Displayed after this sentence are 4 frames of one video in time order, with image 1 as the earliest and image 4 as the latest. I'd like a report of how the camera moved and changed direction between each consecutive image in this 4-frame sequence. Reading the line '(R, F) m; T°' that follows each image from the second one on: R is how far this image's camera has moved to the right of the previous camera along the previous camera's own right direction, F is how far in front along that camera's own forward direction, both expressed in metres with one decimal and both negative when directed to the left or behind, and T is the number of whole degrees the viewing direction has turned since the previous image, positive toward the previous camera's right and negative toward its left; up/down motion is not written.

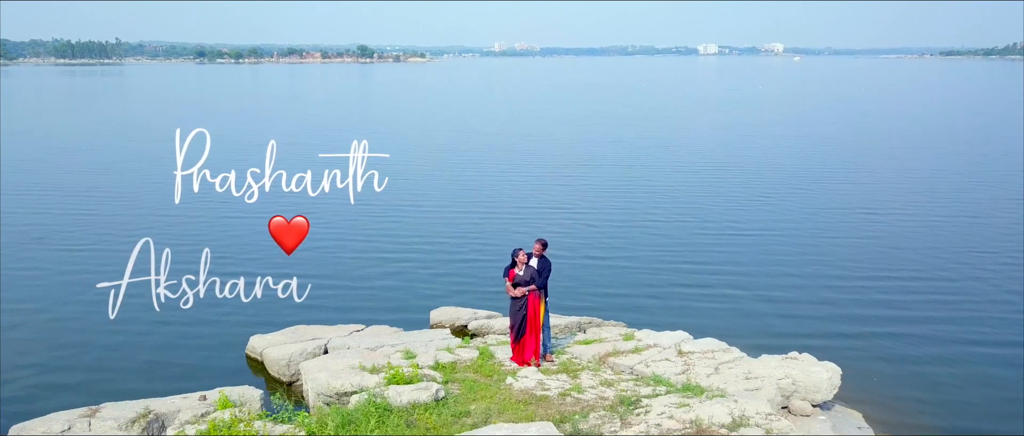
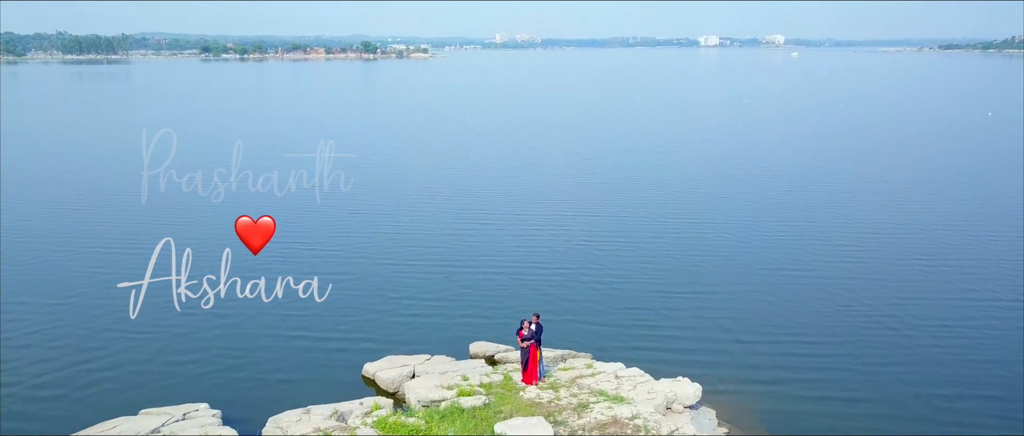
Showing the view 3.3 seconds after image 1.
(-0.1, -5.3) m; 0°
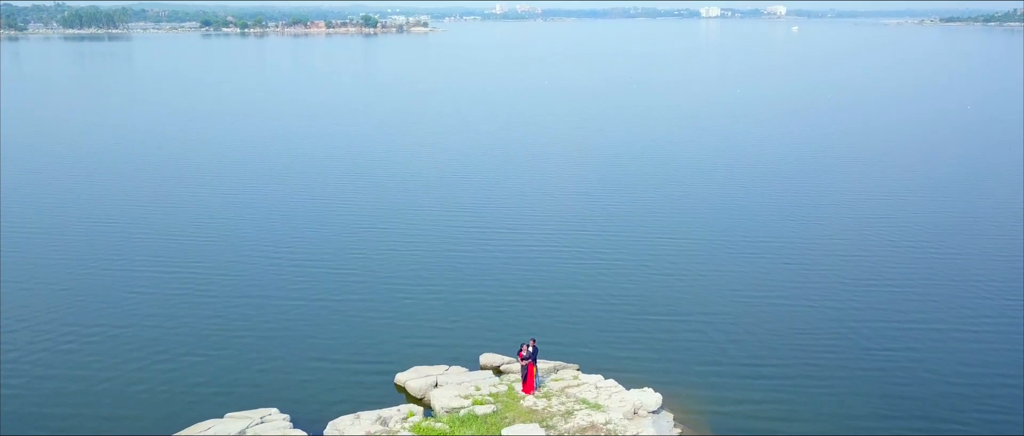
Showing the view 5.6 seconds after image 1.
(0.0, -3.2) m; 0°
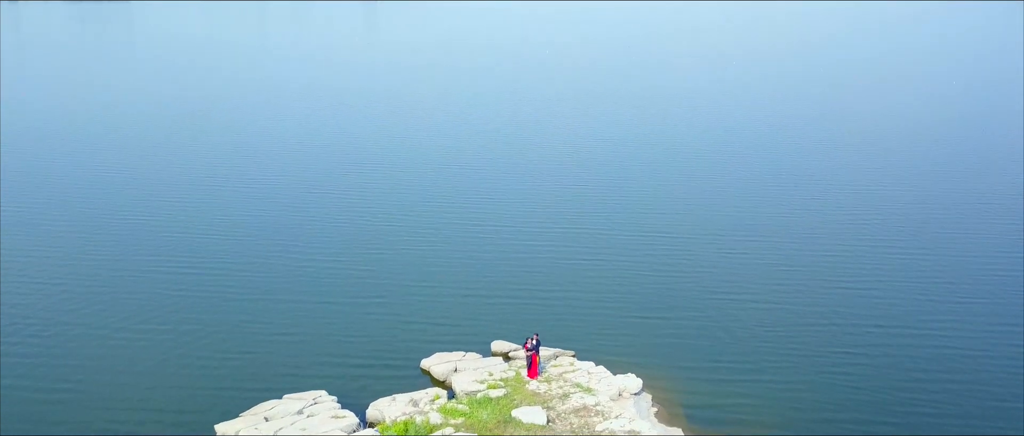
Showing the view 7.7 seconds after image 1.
(-0.1, -3.0) m; 0°
